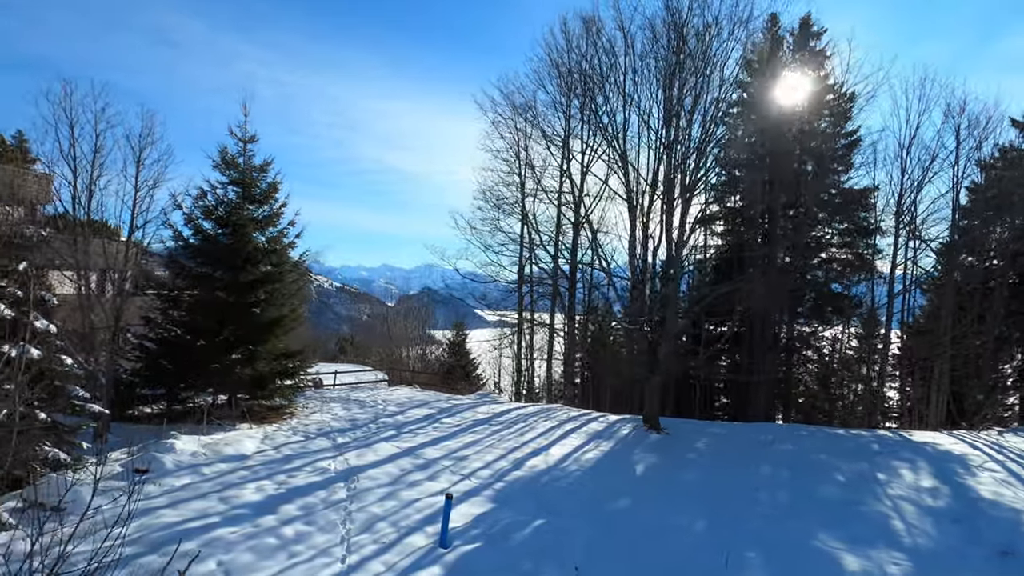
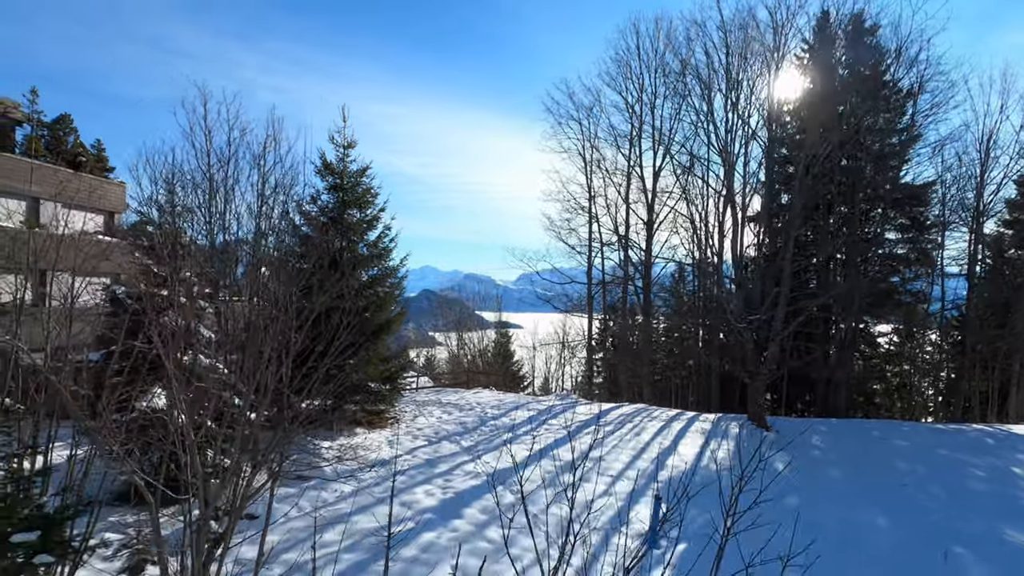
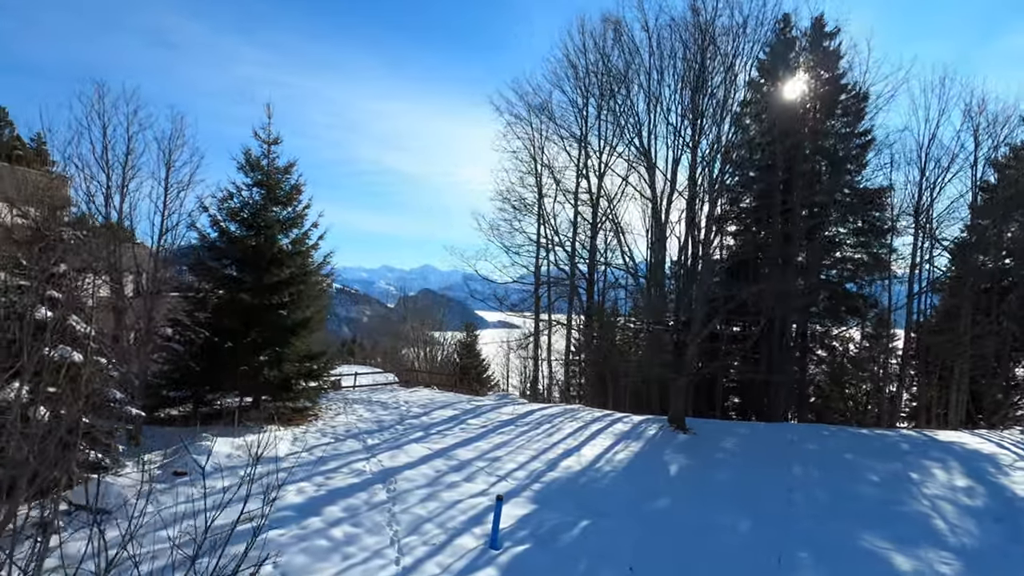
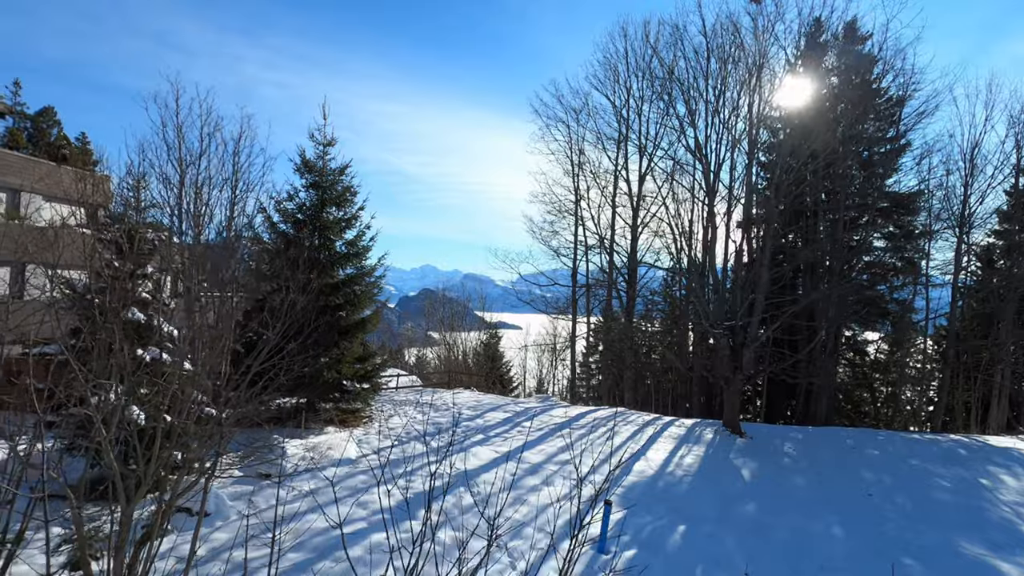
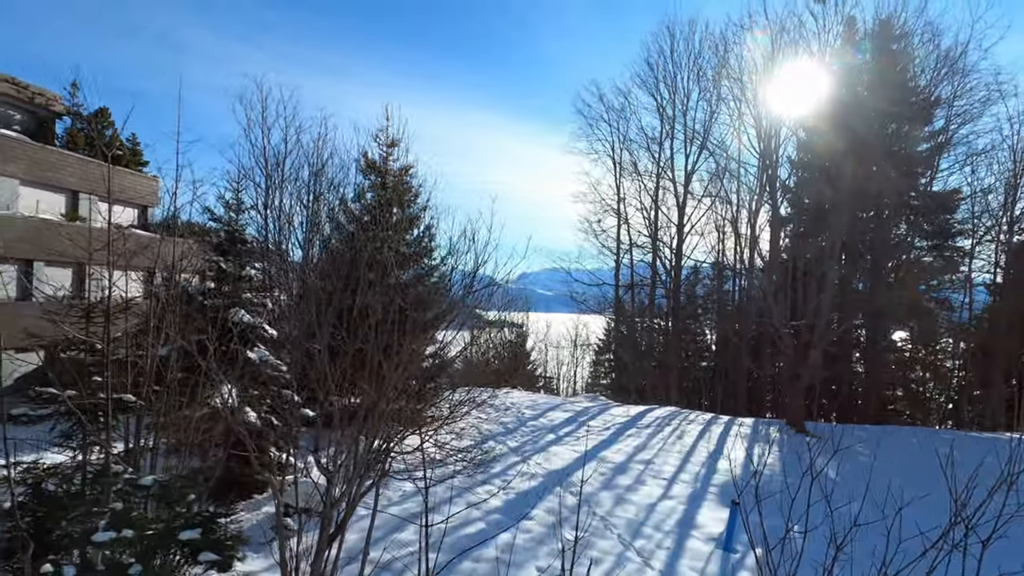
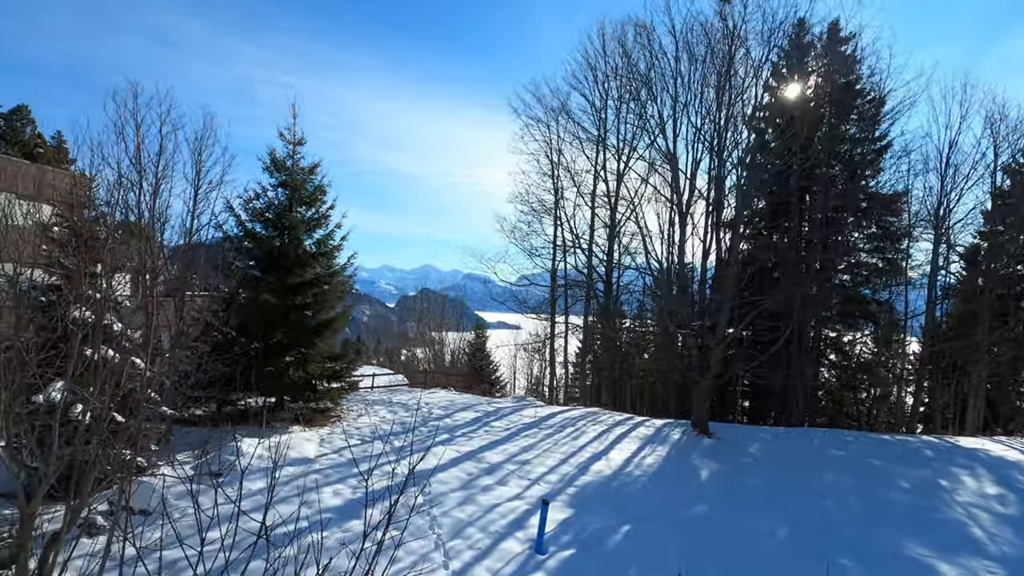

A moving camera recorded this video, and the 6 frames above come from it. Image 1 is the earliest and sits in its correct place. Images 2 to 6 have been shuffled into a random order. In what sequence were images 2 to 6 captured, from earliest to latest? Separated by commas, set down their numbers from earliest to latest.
3, 6, 4, 2, 5
